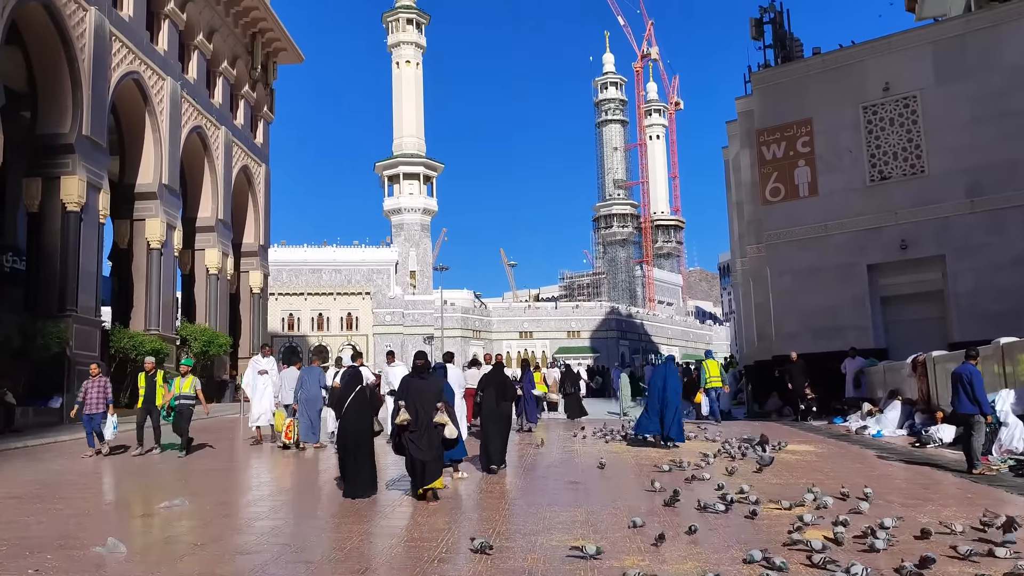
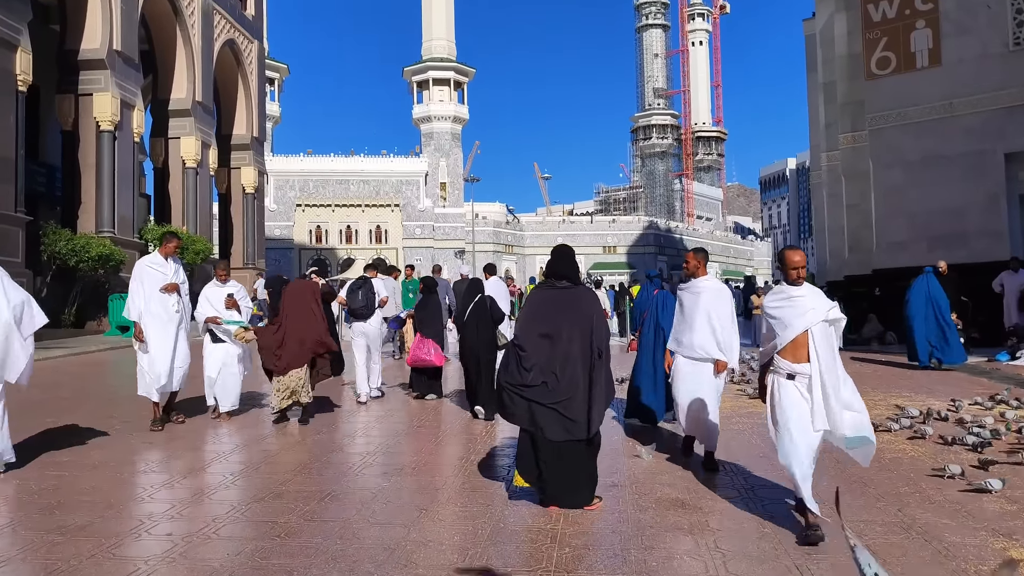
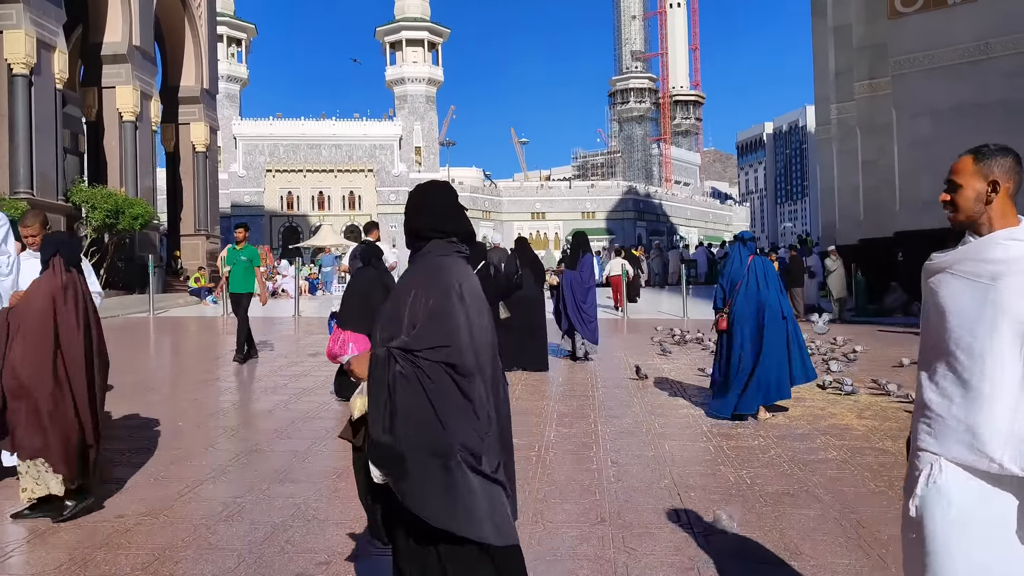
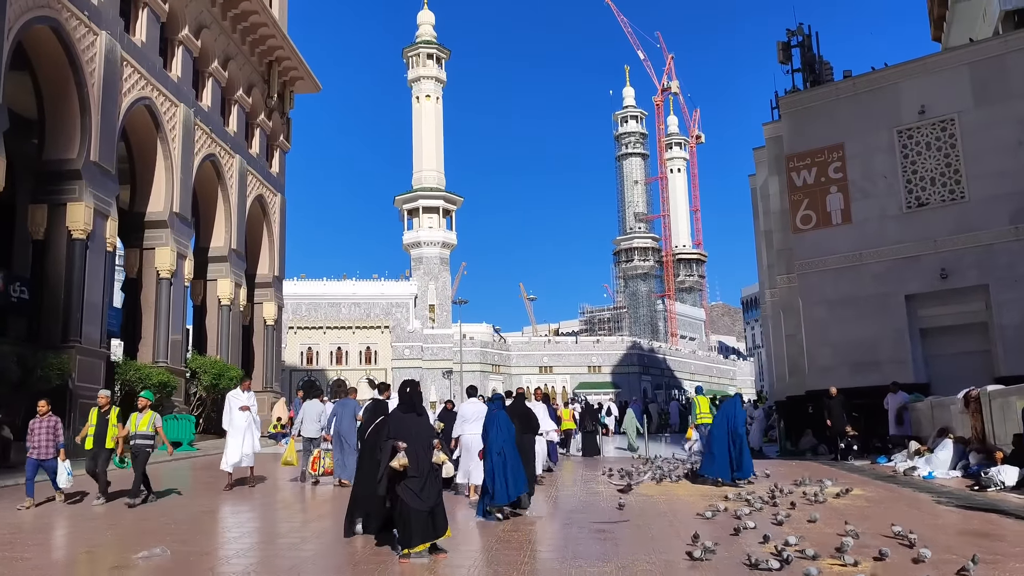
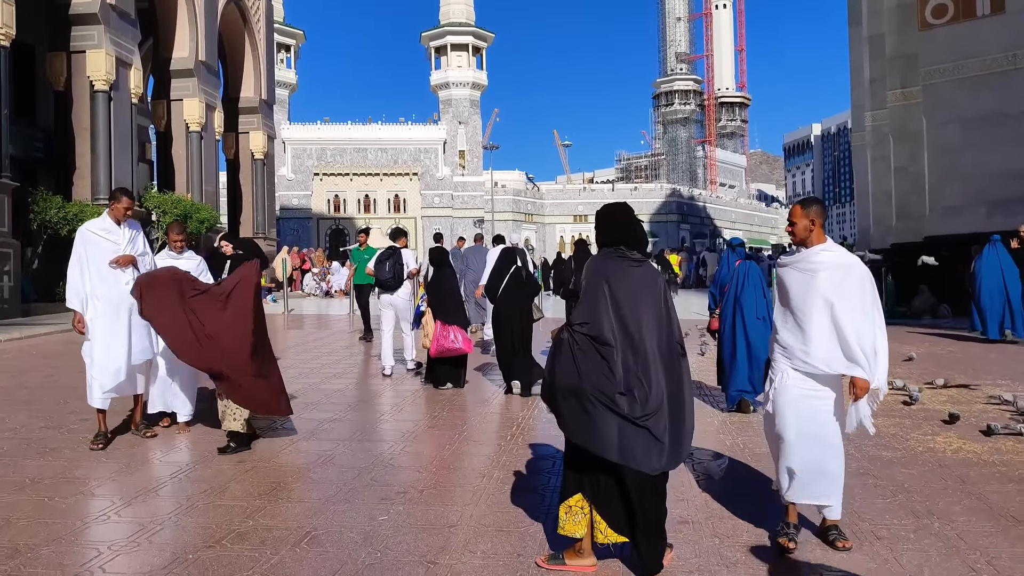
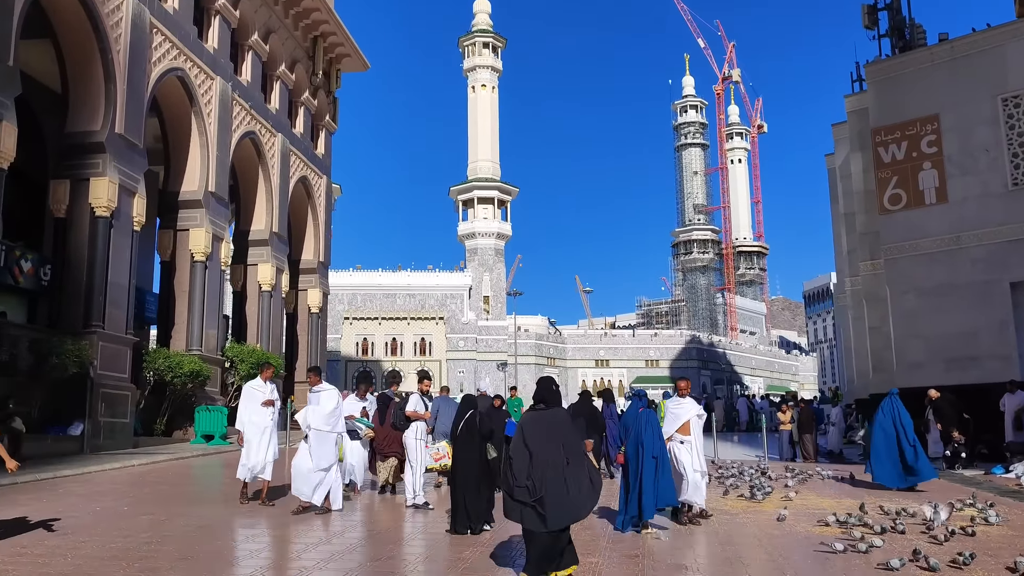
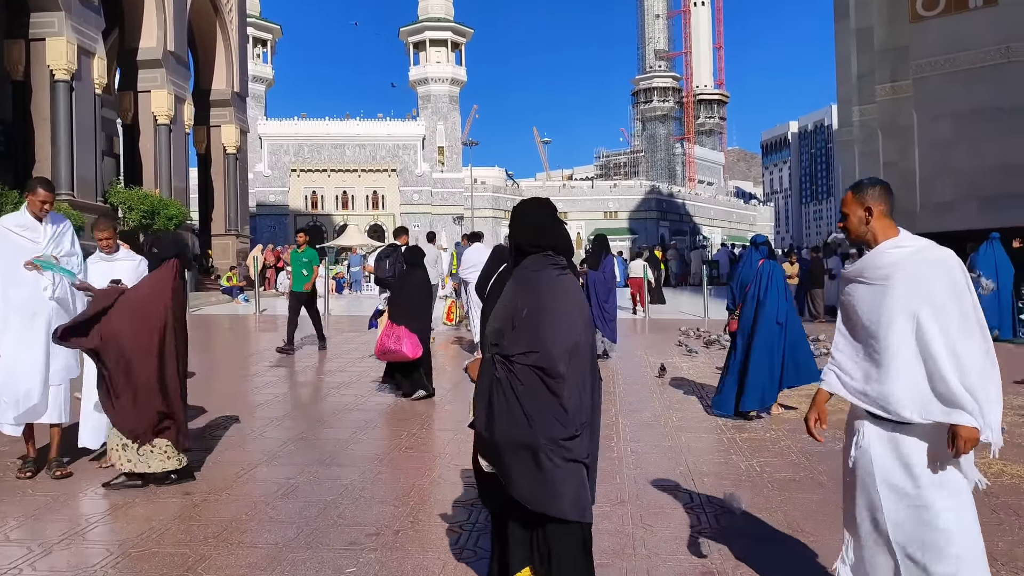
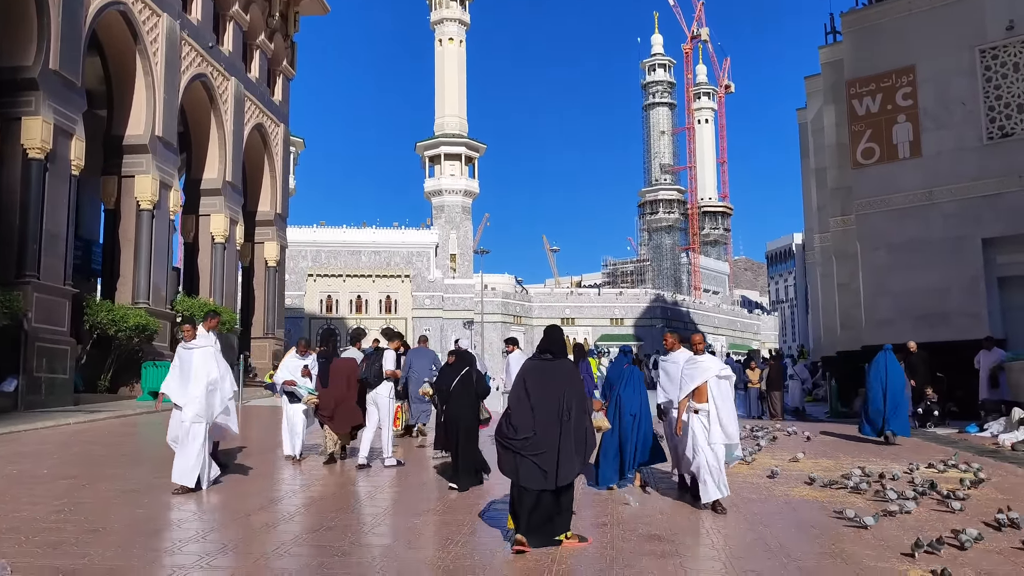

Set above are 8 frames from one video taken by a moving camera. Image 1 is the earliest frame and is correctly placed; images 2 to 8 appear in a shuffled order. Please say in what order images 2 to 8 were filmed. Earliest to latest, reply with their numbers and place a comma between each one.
4, 6, 8, 2, 5, 7, 3
